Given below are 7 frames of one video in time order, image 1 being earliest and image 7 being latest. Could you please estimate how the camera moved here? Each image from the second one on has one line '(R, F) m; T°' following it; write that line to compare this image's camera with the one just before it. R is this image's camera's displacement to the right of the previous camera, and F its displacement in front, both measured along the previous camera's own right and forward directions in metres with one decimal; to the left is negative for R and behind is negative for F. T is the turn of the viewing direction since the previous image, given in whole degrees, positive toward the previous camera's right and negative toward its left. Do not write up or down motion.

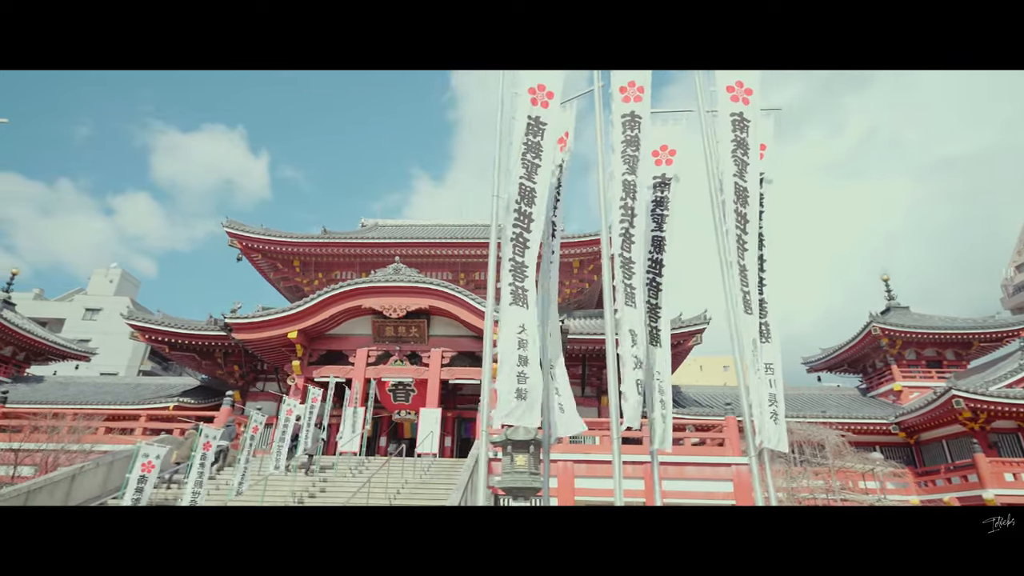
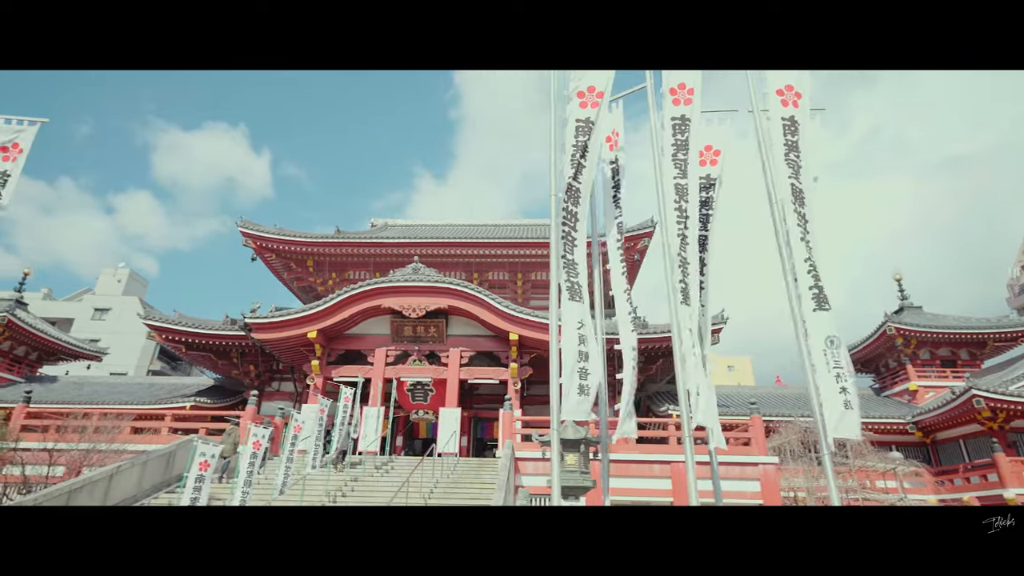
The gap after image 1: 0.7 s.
(-0.5, 0.0) m; 0°
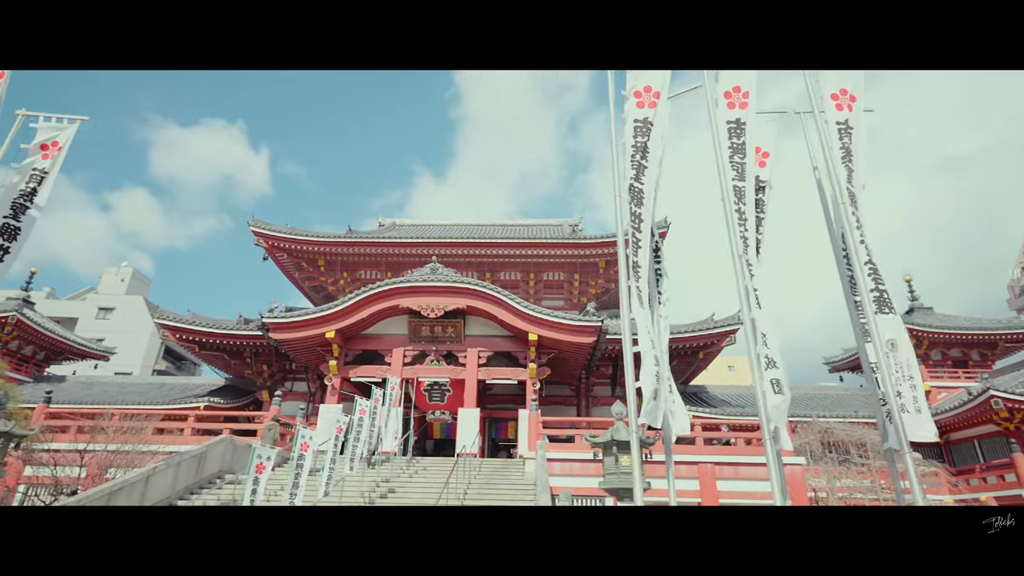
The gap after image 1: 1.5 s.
(-0.6, 0.0) m; 0°
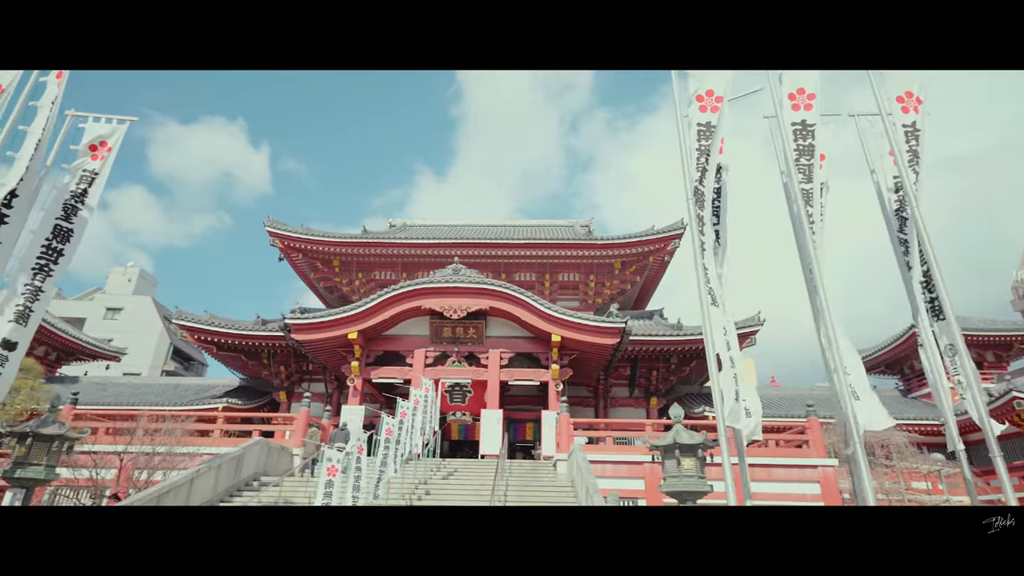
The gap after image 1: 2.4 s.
(-0.7, 0.0) m; 0°
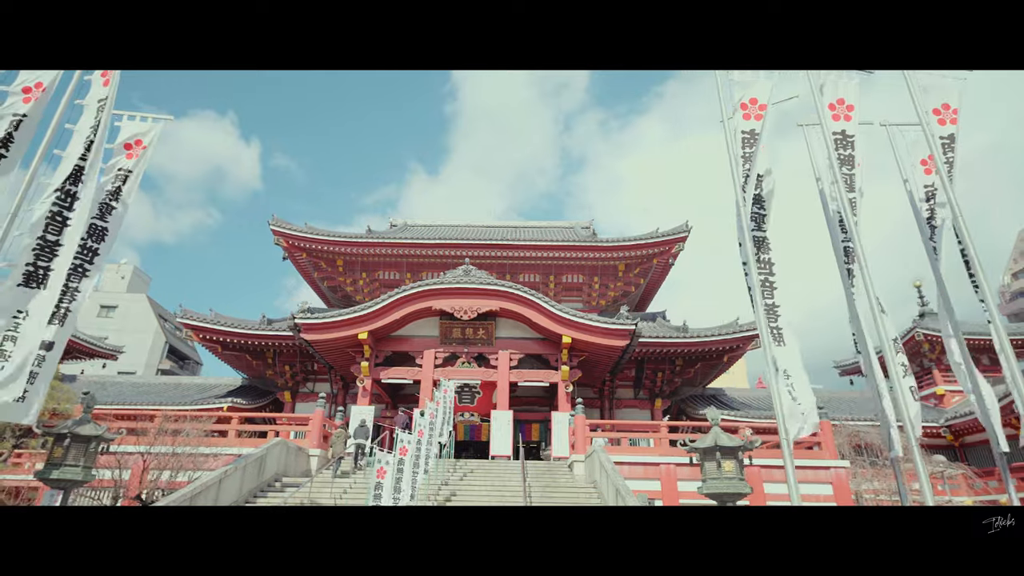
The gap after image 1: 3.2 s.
(-0.6, 0.0) m; +1°
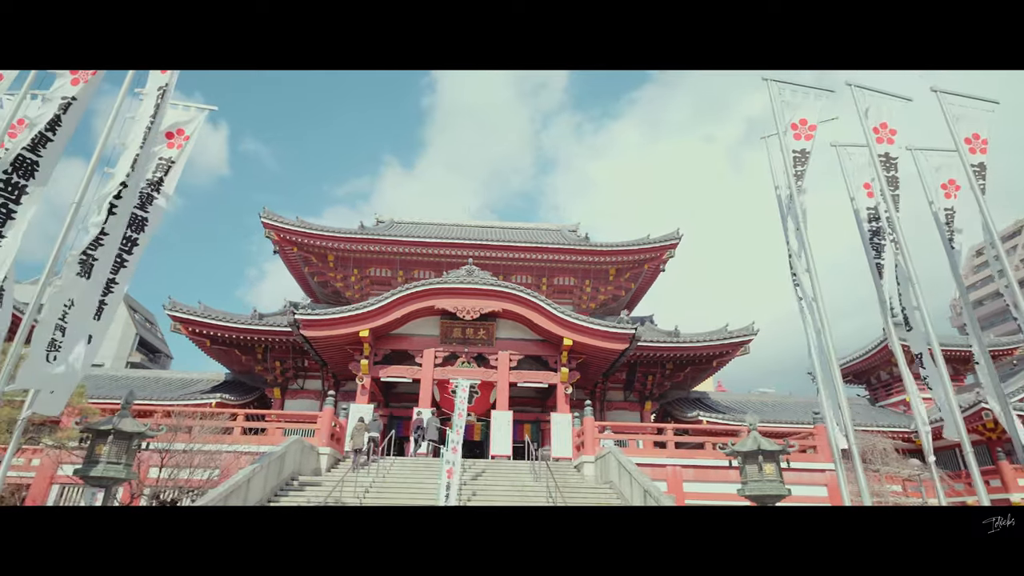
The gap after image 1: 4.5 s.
(-1.0, -0.1) m; +4°
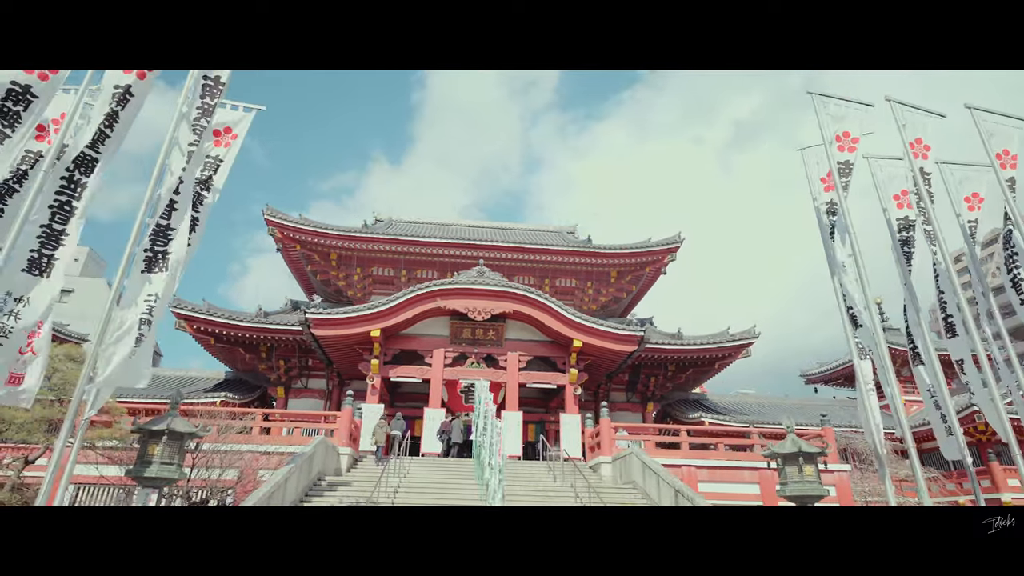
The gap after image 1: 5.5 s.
(-0.8, -0.1) m; +2°
